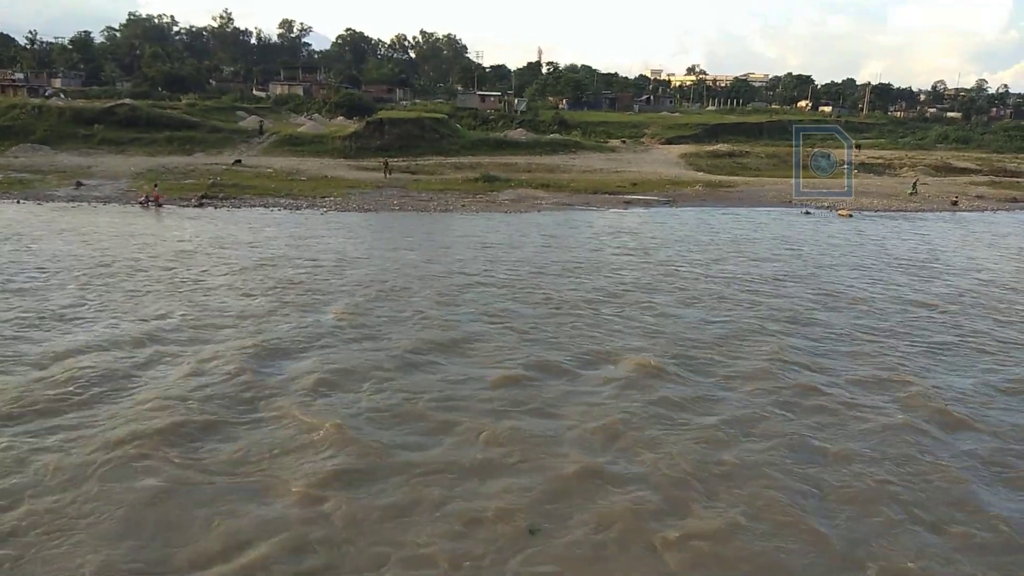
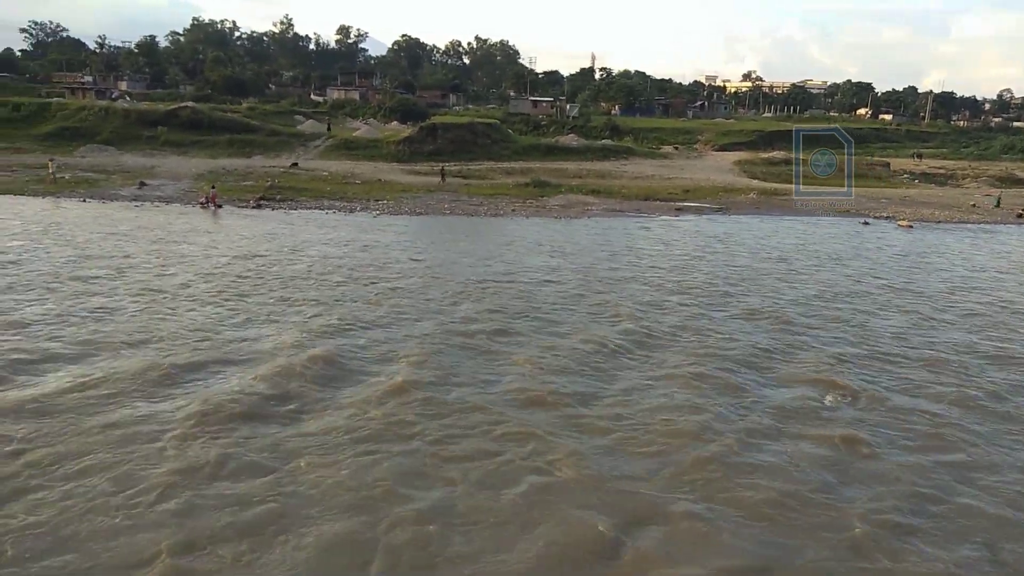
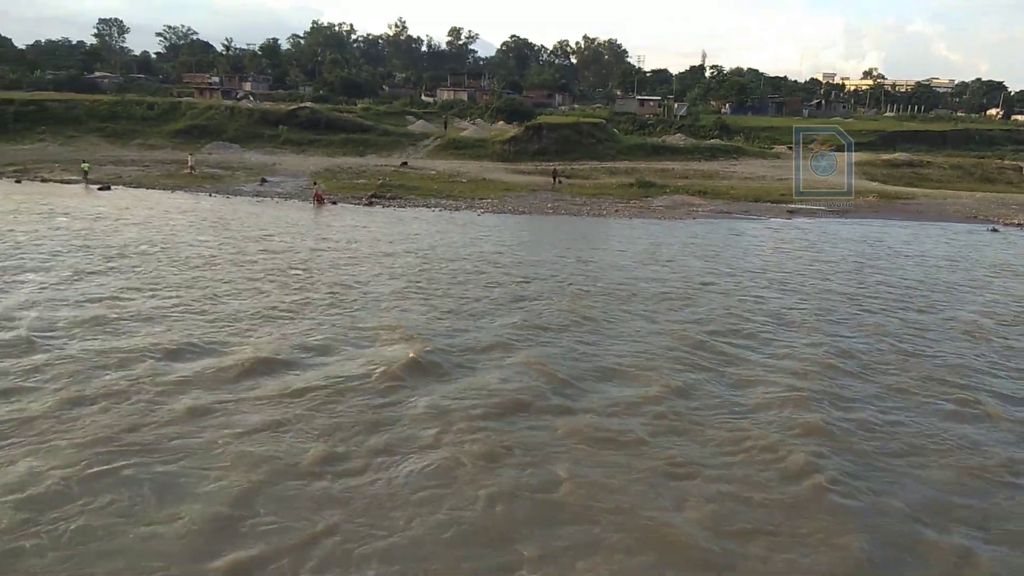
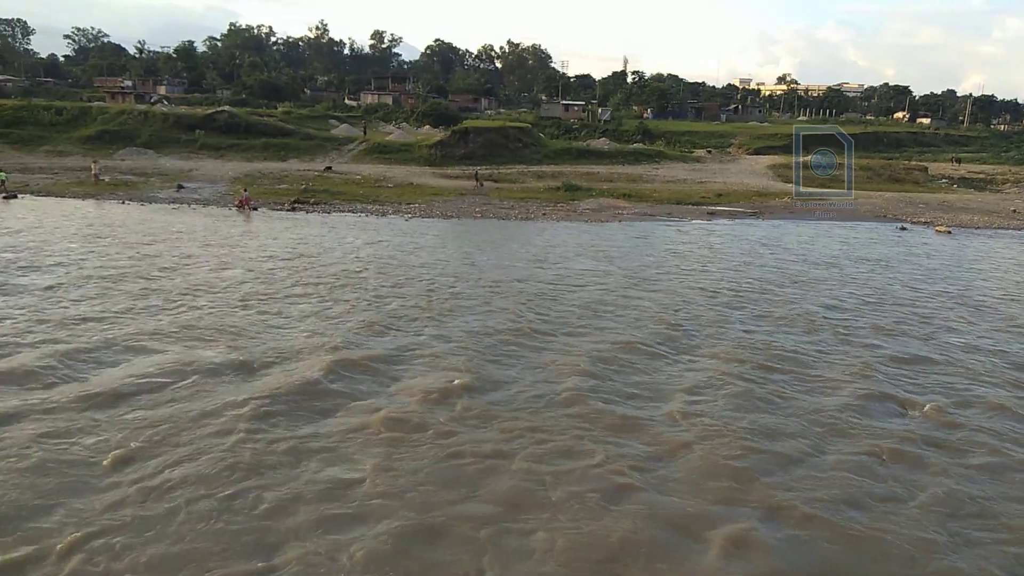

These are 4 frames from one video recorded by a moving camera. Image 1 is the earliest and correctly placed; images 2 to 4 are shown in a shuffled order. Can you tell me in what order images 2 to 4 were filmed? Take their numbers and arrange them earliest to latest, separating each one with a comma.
2, 4, 3
